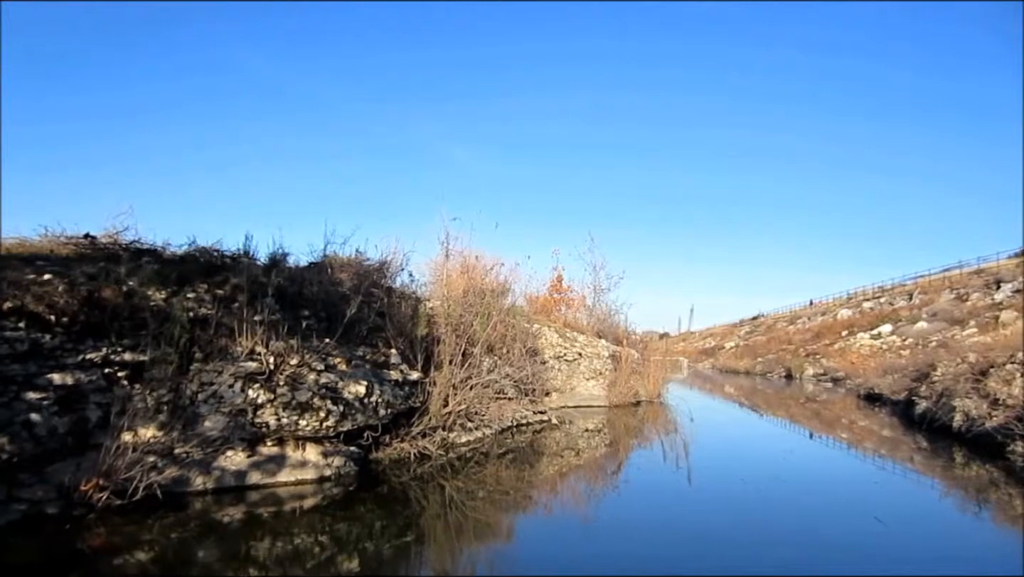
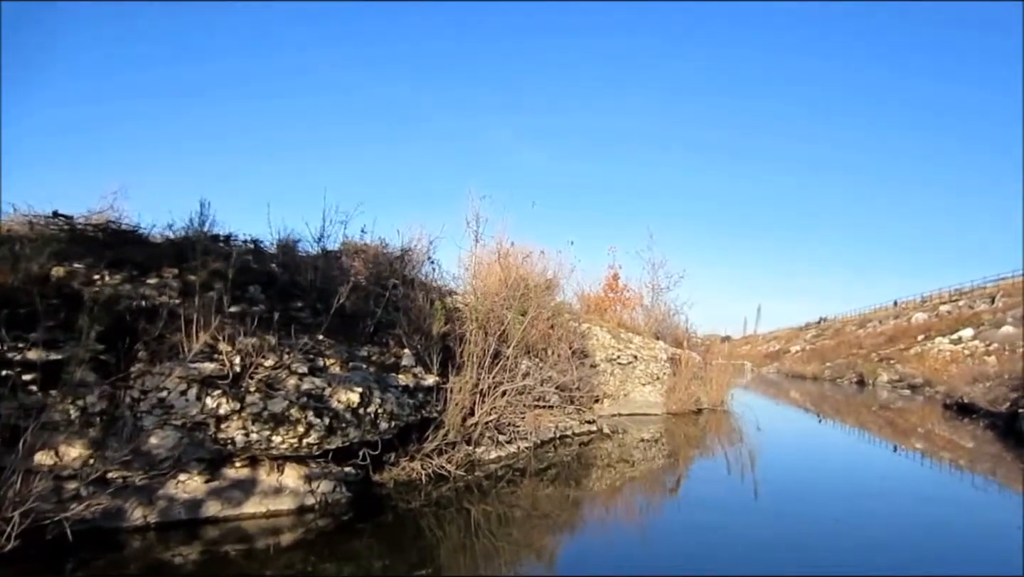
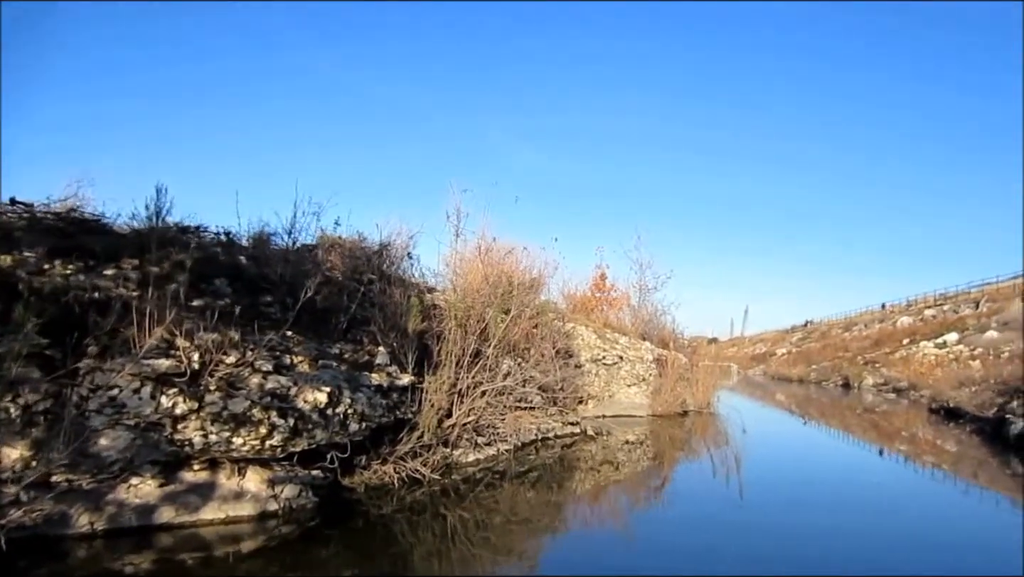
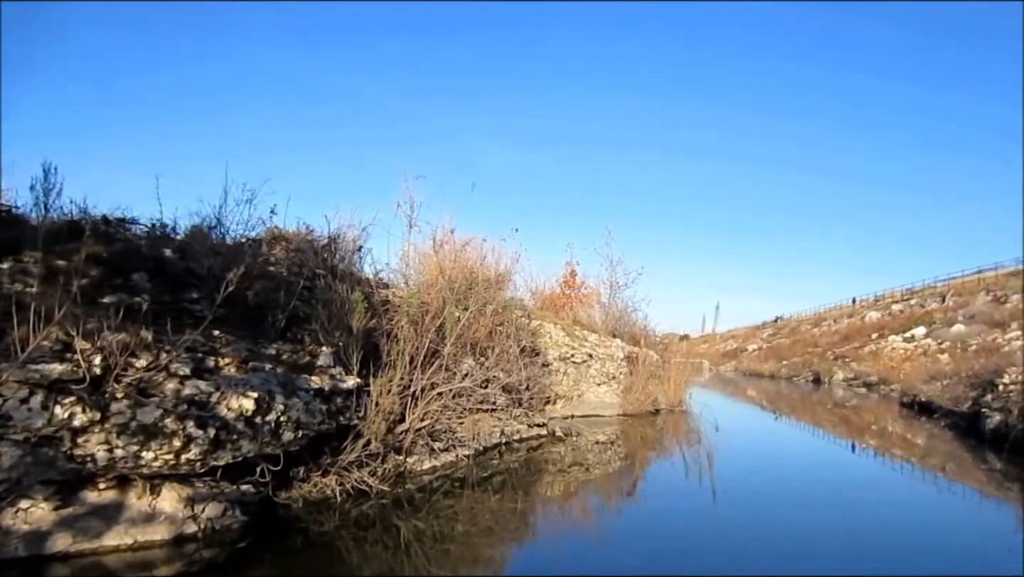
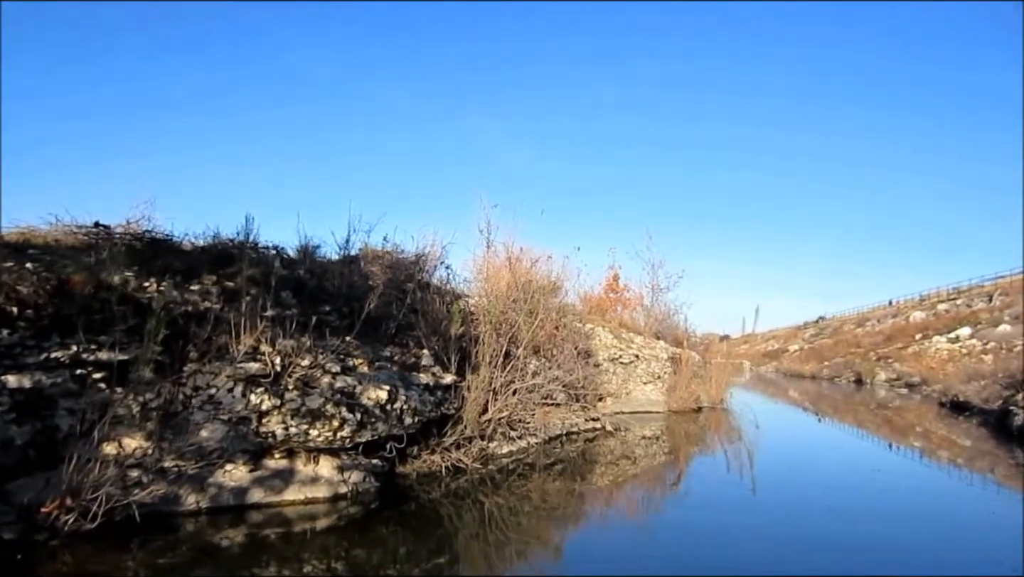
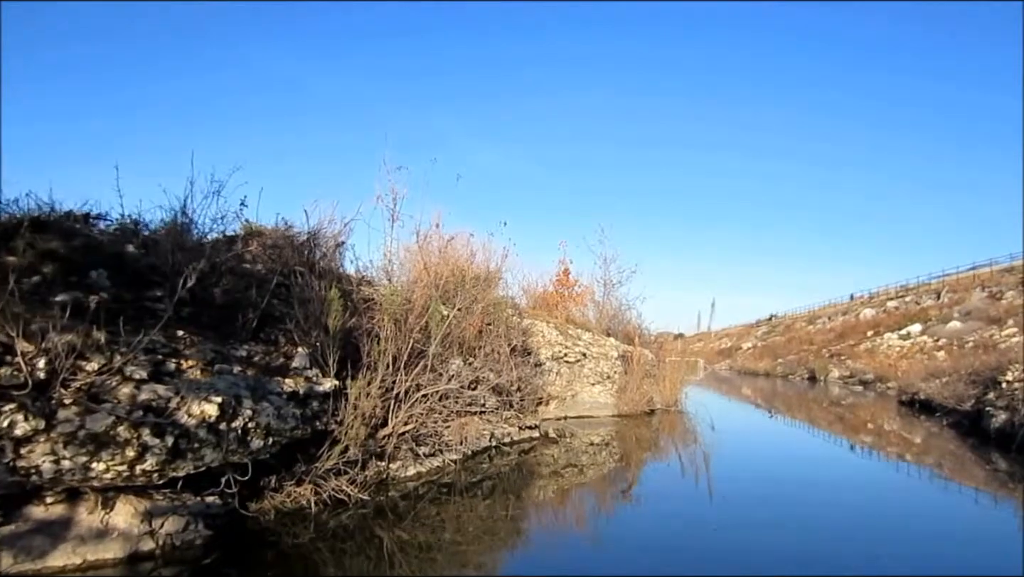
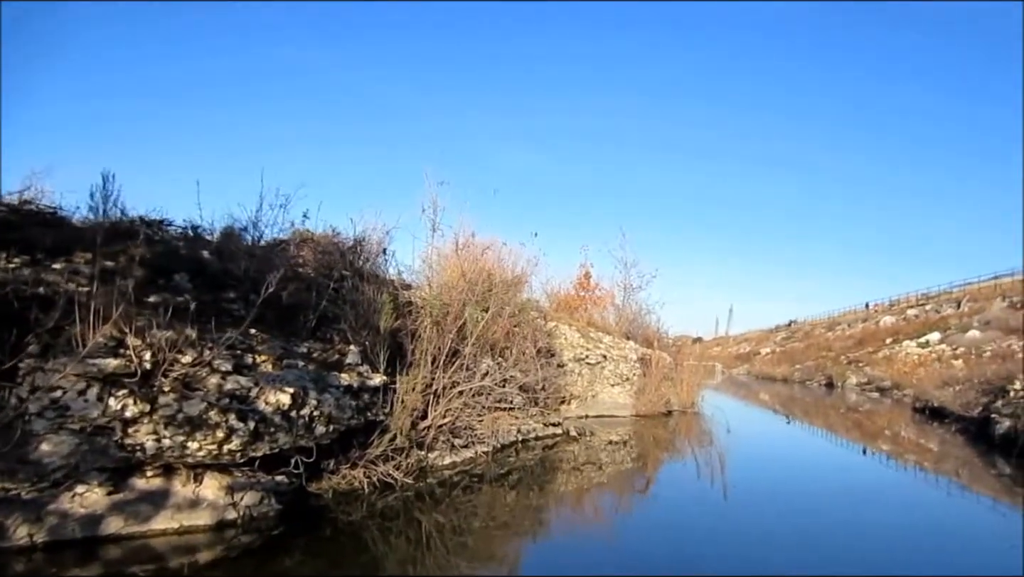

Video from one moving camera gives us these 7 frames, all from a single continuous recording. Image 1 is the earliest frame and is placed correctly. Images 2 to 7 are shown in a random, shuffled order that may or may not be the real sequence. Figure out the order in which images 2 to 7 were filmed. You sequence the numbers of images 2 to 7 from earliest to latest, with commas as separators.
5, 2, 3, 7, 4, 6
